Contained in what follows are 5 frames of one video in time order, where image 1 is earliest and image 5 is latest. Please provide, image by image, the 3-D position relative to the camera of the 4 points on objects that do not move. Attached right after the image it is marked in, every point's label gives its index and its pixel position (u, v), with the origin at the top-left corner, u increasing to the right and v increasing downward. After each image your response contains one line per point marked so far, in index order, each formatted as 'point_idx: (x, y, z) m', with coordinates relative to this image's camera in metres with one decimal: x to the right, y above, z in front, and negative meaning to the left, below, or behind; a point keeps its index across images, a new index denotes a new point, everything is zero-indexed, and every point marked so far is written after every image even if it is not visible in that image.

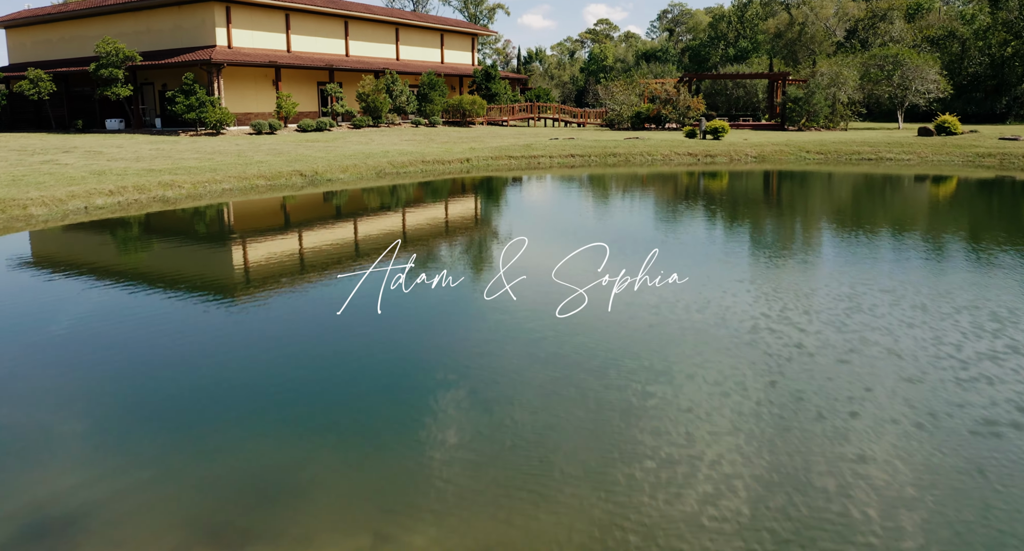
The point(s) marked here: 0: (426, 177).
0: (-2.2, +2.5, +19.0) m
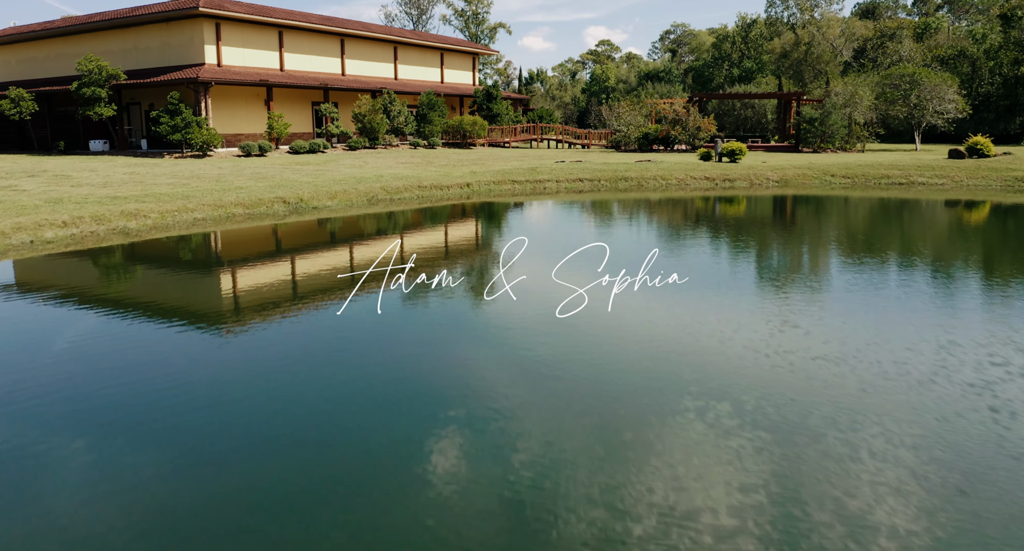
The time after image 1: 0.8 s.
0: (-2.1, +1.7, +17.8) m
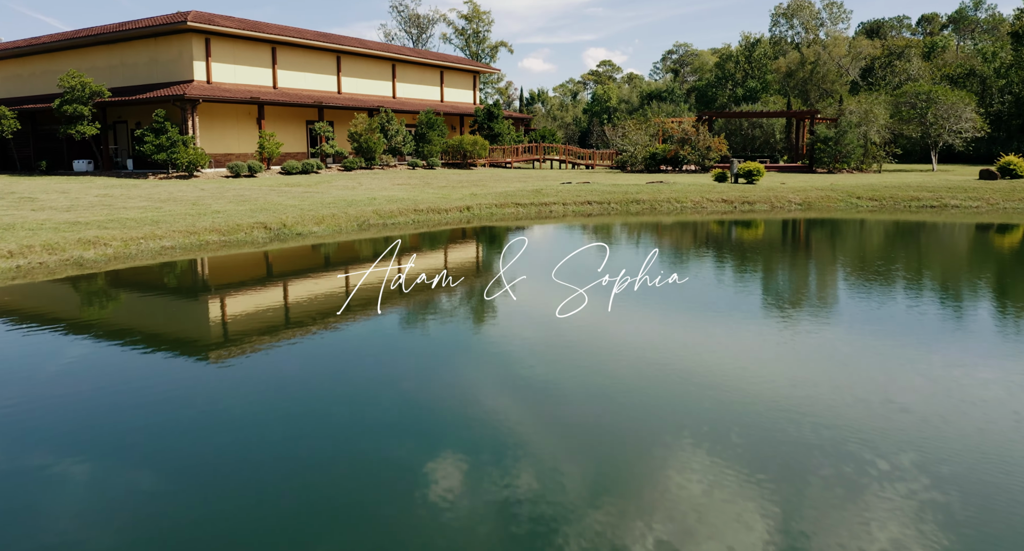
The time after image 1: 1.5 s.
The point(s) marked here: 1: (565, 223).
0: (-2.1, +1.1, +16.7) m
1: (+1.3, +1.3, +17.9) m
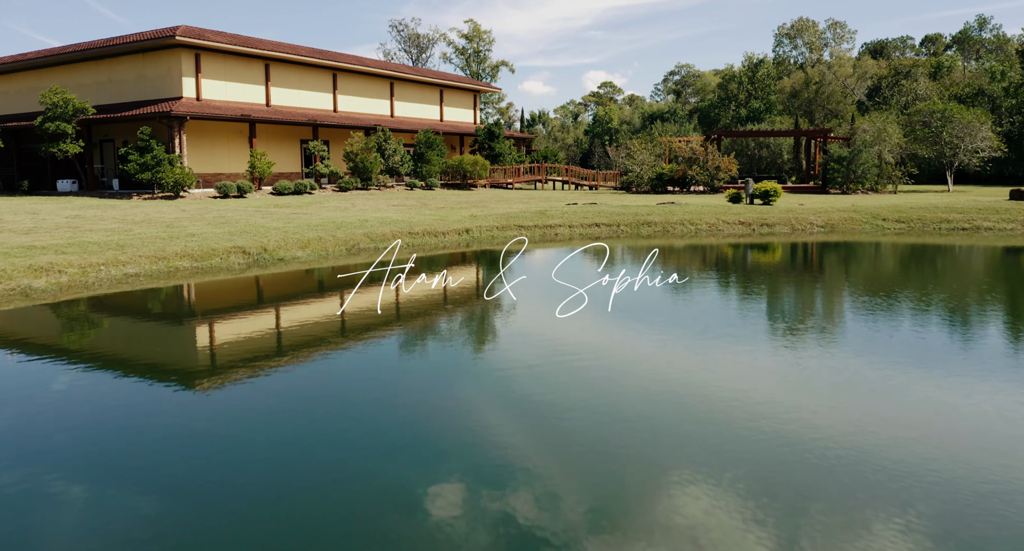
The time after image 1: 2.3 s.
0: (-2.0, +0.5, +15.8) m
1: (+1.3, +0.7, +16.9) m
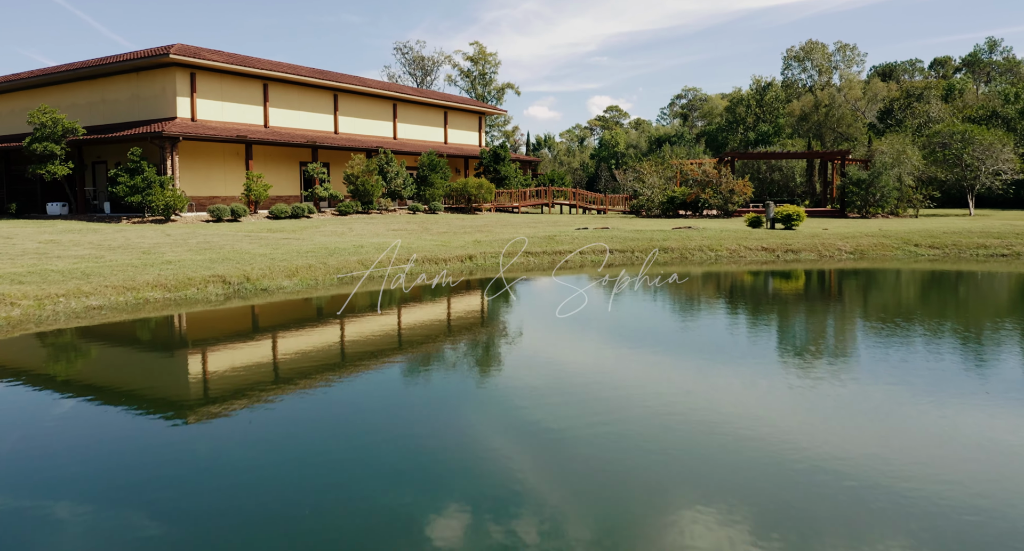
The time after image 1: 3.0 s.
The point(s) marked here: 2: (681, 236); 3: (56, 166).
0: (-1.9, 0.0, +14.9) m
1: (+1.5, +0.1, +16.0) m
2: (+4.1, +1.1, +19.4) m
3: (-12.1, +2.9, +19.8) m
